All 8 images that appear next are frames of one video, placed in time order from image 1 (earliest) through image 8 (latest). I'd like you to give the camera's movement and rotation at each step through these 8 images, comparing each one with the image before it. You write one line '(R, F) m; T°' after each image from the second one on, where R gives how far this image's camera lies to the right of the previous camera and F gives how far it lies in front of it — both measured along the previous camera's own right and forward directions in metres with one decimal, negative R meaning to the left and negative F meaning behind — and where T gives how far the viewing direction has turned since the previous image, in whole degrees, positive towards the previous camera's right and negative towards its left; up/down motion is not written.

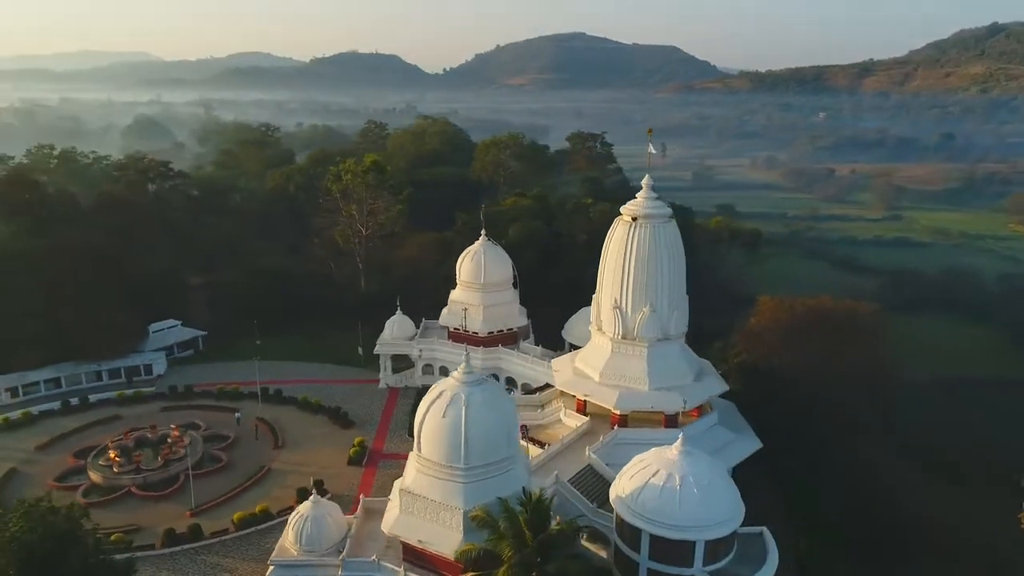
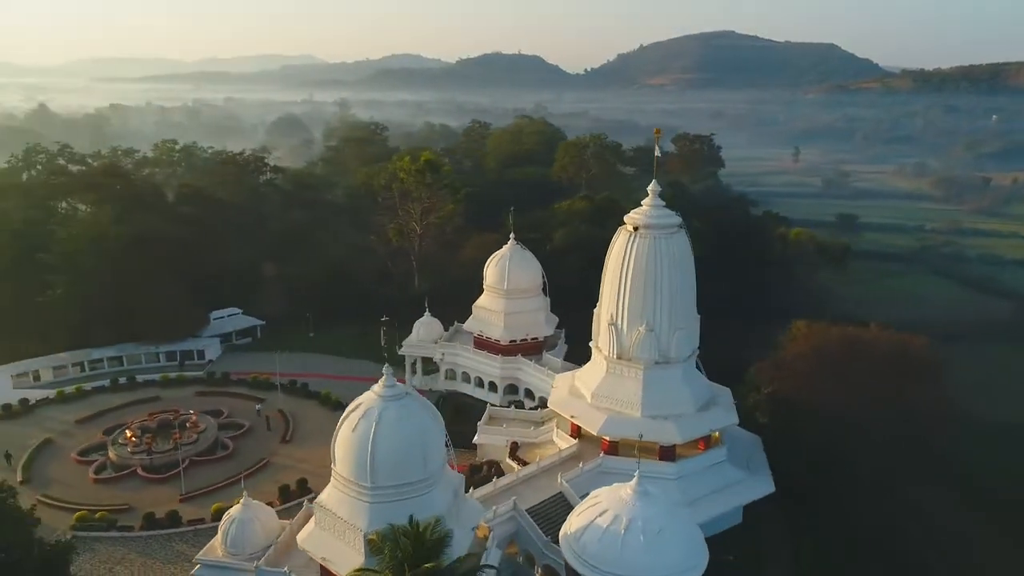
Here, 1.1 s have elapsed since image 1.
(+4.5, +1.7) m; -11°
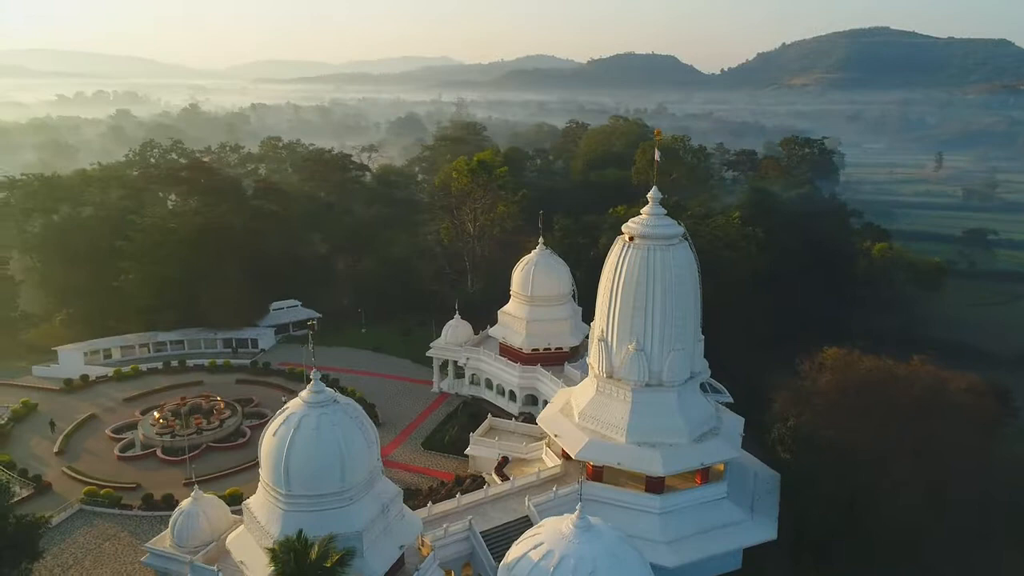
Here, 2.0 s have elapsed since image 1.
(+4.0, +1.4) m; -10°
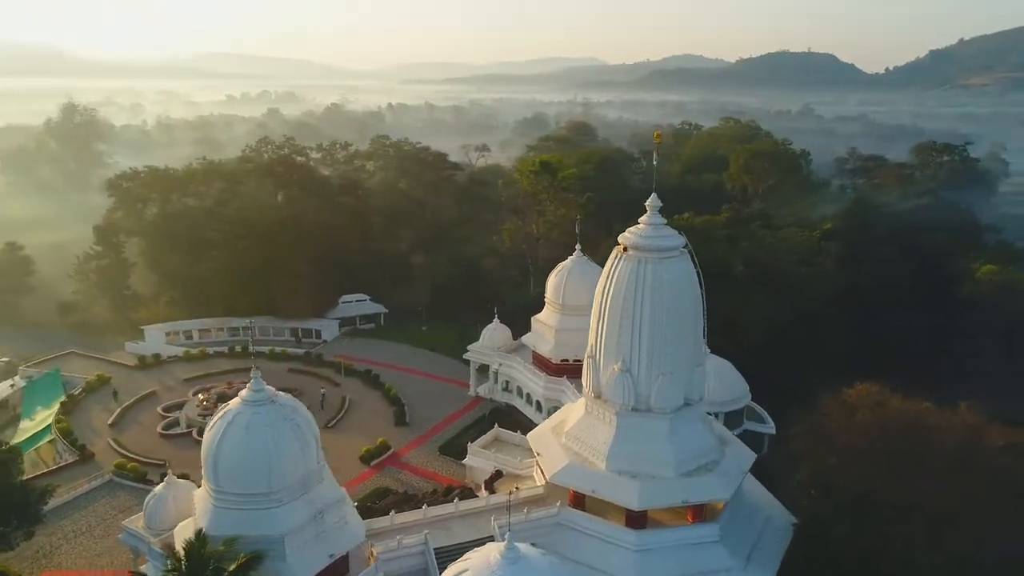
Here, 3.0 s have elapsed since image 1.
(+3.9, +1.3) m; -11°
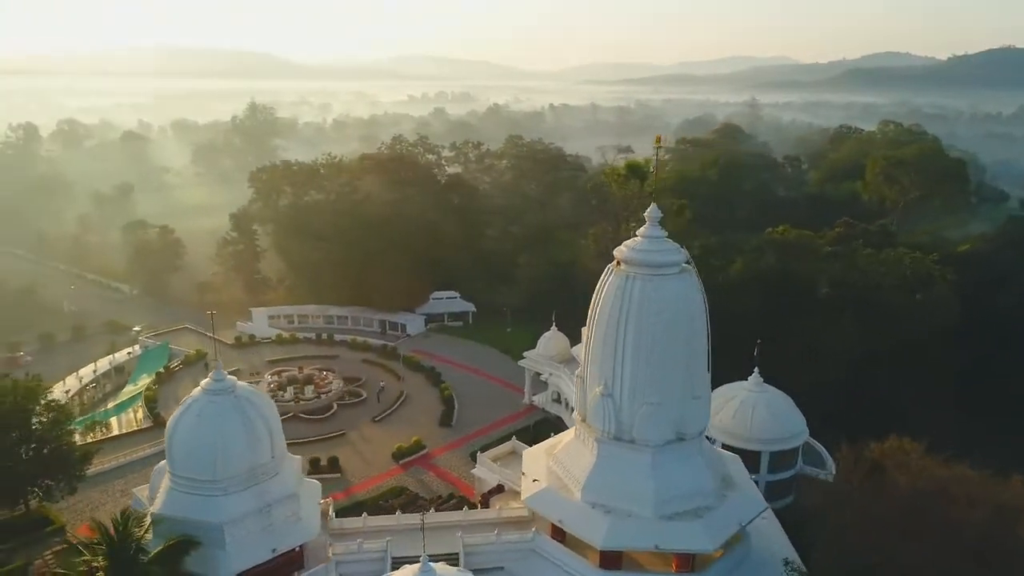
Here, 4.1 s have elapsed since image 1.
(+4.4, +1.4) m; -13°
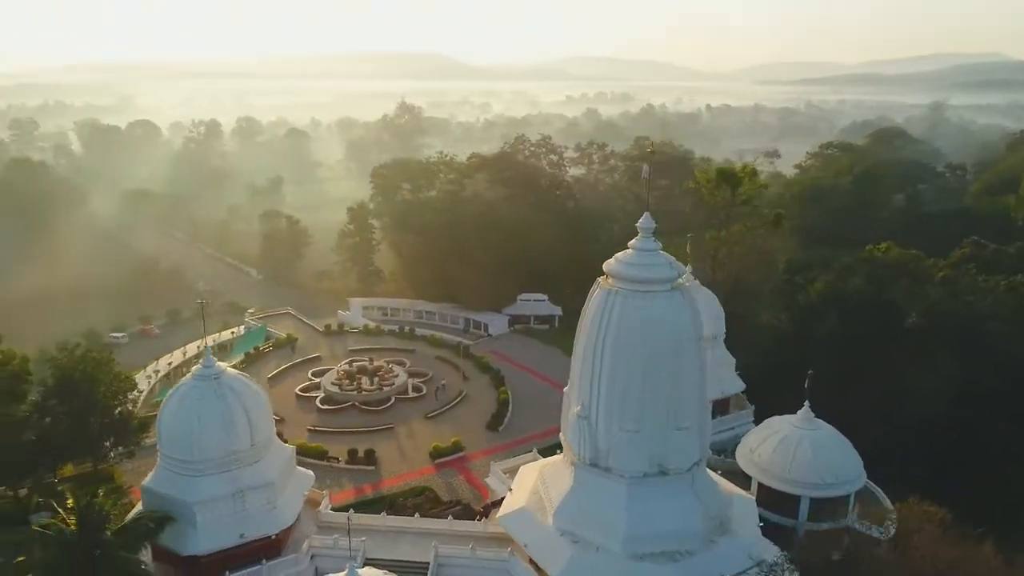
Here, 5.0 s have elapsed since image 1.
(+3.8, +1.2) m; -12°
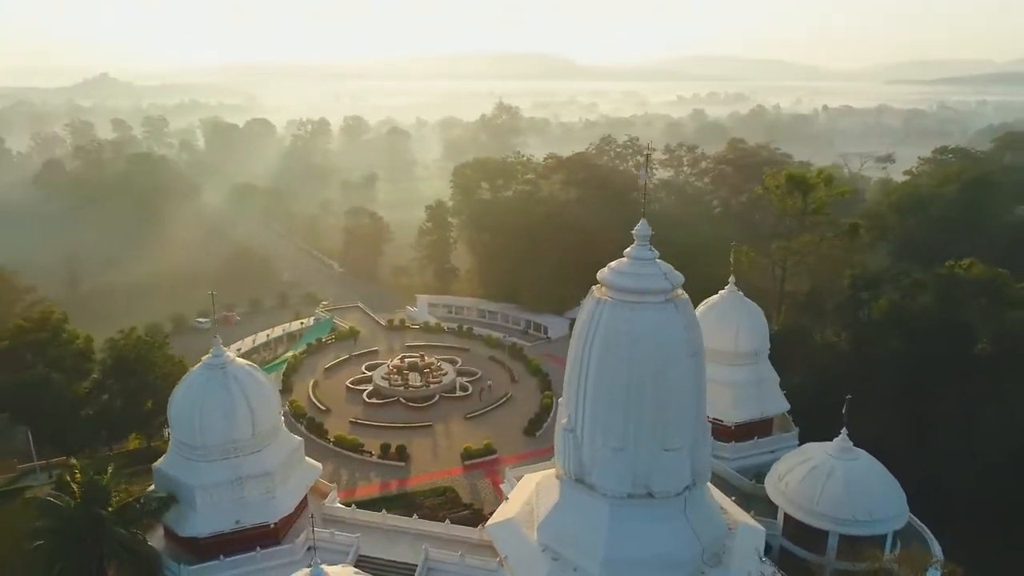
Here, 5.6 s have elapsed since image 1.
(+2.4, +0.6) m; -8°
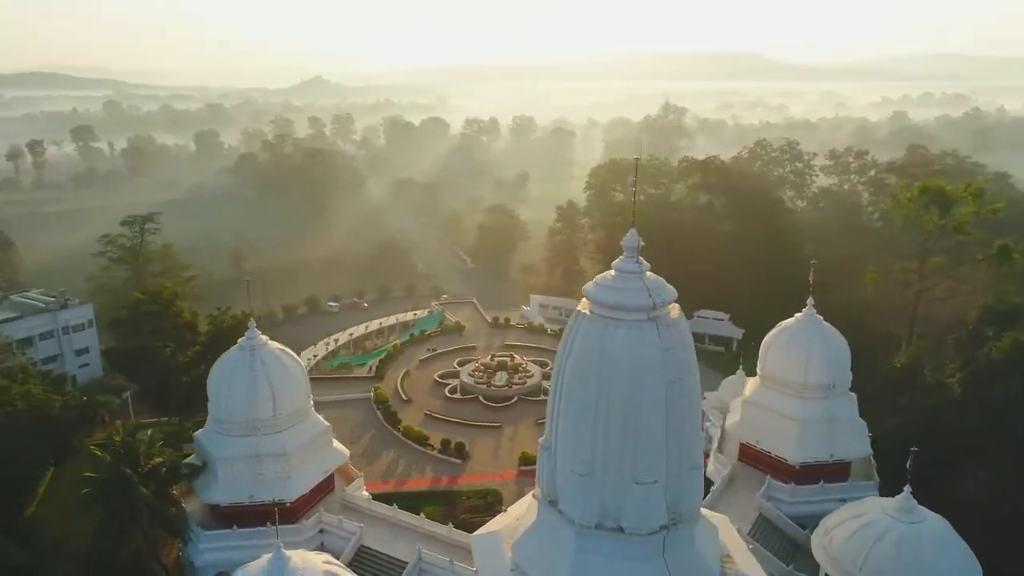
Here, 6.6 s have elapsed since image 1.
(+3.7, +1.0) m; -14°
